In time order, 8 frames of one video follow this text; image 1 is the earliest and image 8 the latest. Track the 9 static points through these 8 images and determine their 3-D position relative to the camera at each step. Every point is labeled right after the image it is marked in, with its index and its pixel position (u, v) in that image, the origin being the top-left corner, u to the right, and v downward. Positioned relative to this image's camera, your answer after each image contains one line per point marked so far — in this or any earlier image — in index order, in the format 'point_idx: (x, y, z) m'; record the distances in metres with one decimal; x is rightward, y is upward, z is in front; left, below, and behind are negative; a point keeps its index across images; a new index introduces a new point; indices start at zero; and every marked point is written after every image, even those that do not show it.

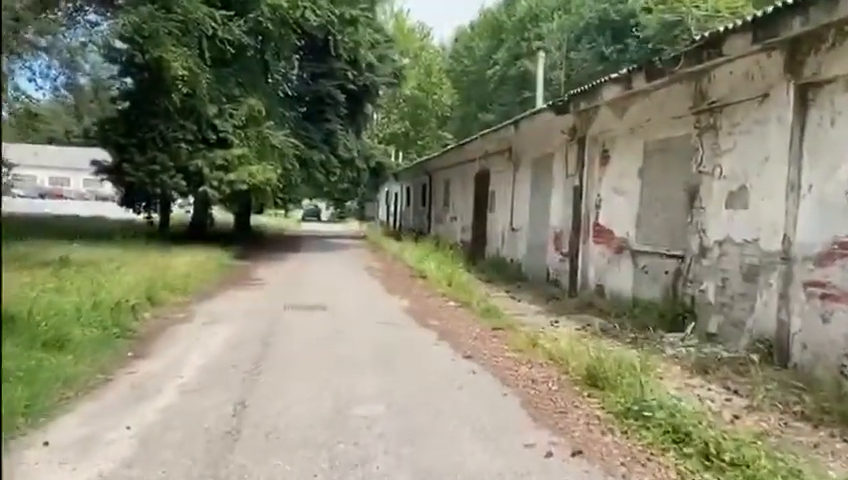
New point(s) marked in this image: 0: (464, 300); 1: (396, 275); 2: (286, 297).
0: (+0.7, -1.0, +12.2) m
1: (-0.6, -0.8, +16.7) m
2: (-2.5, -1.0, +12.8) m
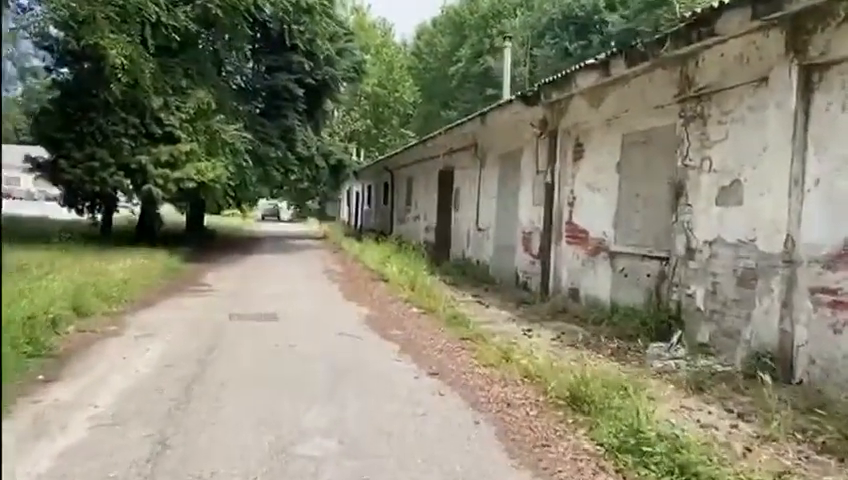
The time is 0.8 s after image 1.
0: (+0.1, -1.0, +11.2) m
1: (-1.5, -0.9, +15.7) m
2: (-3.1, -1.1, +11.7) m
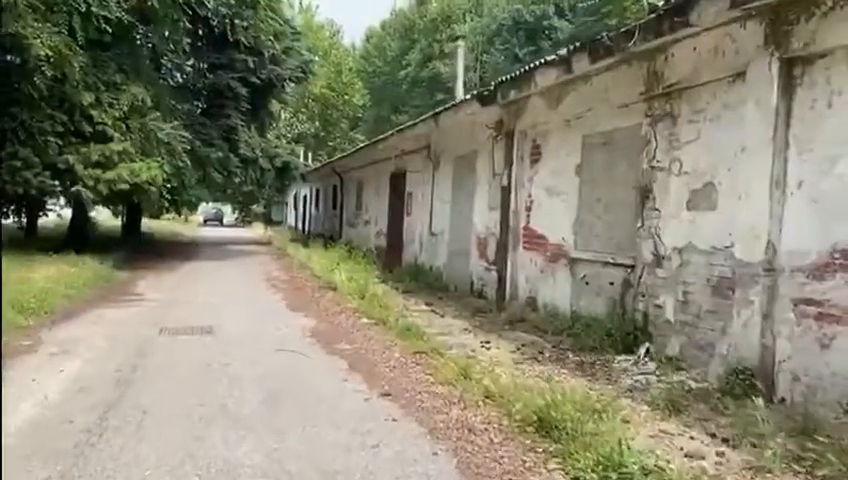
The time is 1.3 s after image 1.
0: (-0.7, -1.1, +10.5) m
1: (-2.6, -1.0, +14.9) m
2: (-3.9, -1.1, +10.8) m
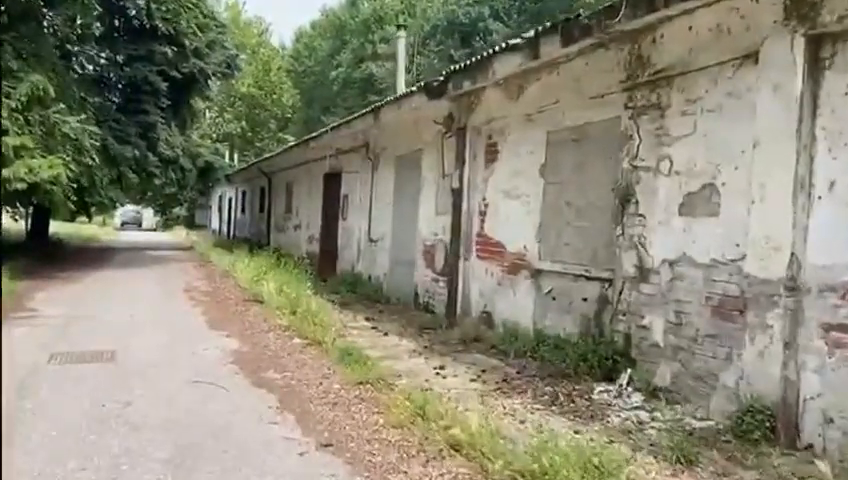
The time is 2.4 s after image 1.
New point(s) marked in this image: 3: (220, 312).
0: (-1.4, -1.2, +9.2) m
1: (-3.7, -1.1, +13.3) m
2: (-4.6, -1.3, +9.1) m
3: (-3.4, -1.2, +11.9) m
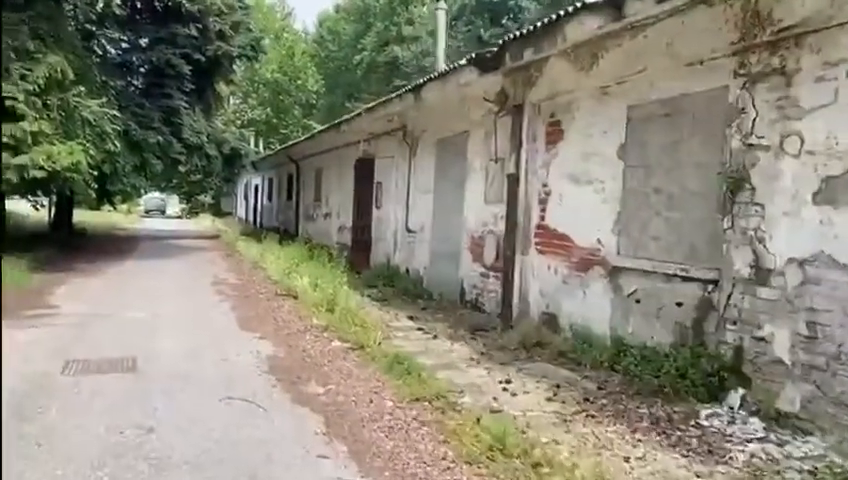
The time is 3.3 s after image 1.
0: (-0.8, -1.2, +8.2) m
1: (-2.9, -0.9, +12.4) m
2: (-4.0, -1.2, +8.2) m
3: (-2.7, -1.1, +11.0) m
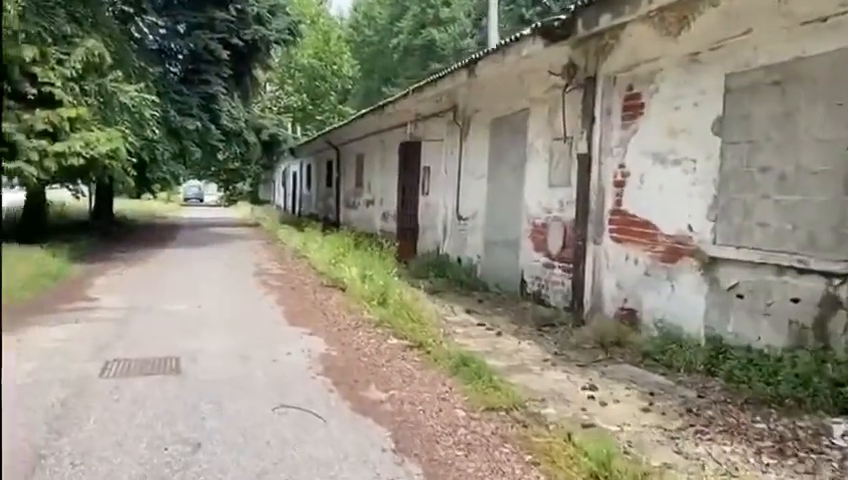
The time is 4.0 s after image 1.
0: (-0.1, -1.0, +7.5) m
1: (-2.1, -0.8, +11.8) m
2: (-3.3, -1.1, +7.7) m
3: (-1.9, -0.9, +10.4) m
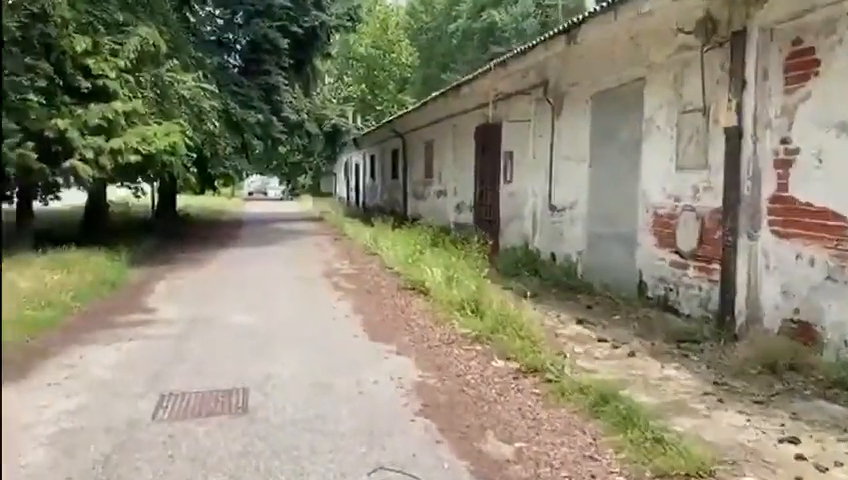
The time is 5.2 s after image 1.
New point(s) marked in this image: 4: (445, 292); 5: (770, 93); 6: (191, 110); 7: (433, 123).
0: (+0.9, -1.0, +6.1) m
1: (-0.7, -0.7, +10.6) m
2: (-2.3, -1.1, +6.6) m
3: (-0.6, -0.9, +9.1) m
4: (+0.3, -0.6, +8.9) m
5: (+3.0, +1.3, +6.2) m
6: (-5.0, +2.8, +15.4) m
7: (+0.3, +2.9, +18.1) m
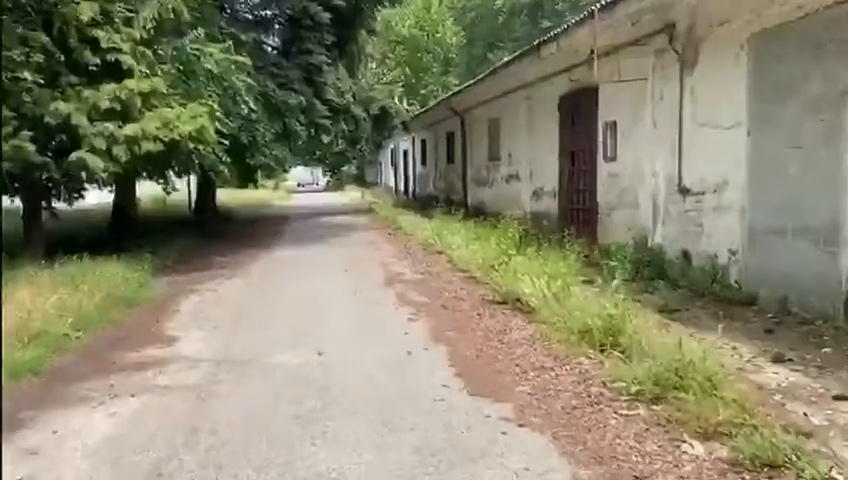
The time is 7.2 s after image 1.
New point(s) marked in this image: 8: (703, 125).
0: (+1.7, -1.1, +3.7) m
1: (+0.4, -0.7, +8.2) m
2: (-1.5, -1.3, +4.3) m
3: (+0.4, -0.9, +6.8) m
4: (+1.2, -0.6, +6.5) m
5: (+3.8, +1.3, +3.6) m
6: (-3.7, +2.8, +13.2) m
7: (+1.7, +3.1, +15.6) m
8: (+3.1, +1.3, +7.8) m
